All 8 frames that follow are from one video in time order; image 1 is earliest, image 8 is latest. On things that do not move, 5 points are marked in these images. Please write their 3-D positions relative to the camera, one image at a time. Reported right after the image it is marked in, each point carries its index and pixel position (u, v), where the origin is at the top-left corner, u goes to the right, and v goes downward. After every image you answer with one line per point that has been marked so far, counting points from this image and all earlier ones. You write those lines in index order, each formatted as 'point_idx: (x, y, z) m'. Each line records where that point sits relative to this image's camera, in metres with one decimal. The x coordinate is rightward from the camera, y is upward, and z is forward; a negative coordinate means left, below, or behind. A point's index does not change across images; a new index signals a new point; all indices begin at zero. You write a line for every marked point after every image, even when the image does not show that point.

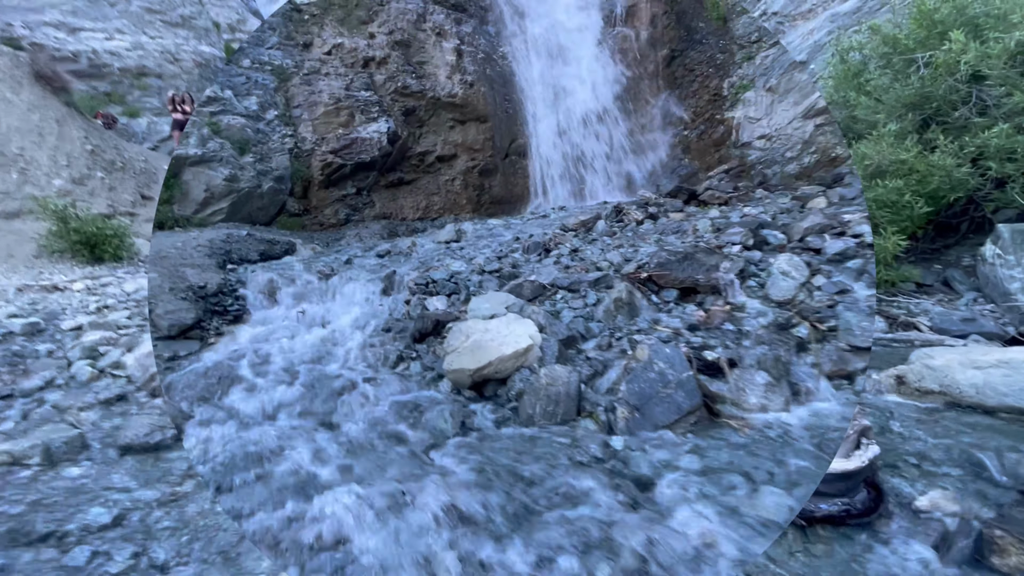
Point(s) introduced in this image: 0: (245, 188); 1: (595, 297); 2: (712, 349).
0: (-3.8, +1.4, +6.8) m
1: (+0.7, -0.1, +3.9) m
2: (+1.2, -0.4, +3.0) m
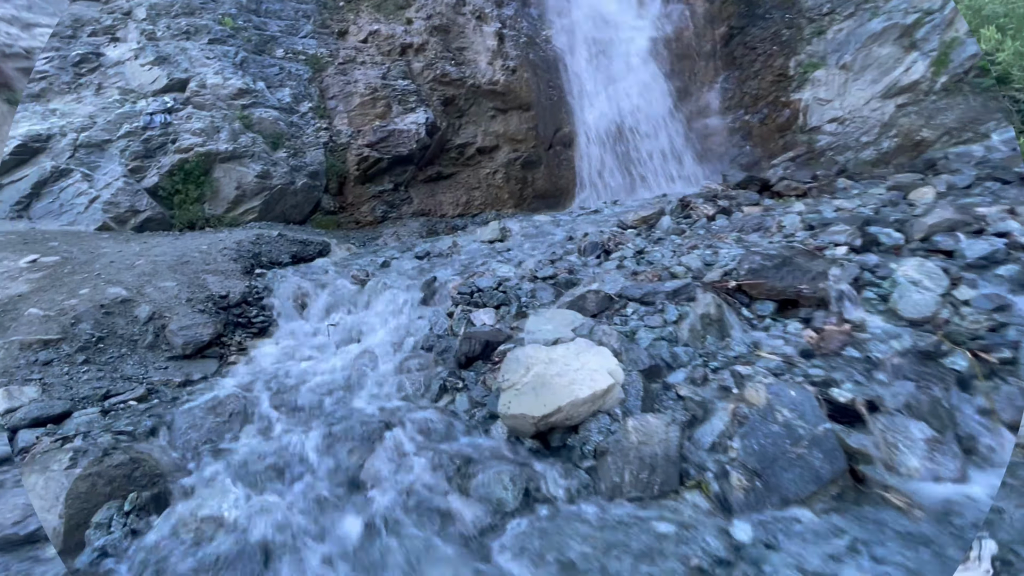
0: (-3.2, +1.4, +6.4) m
1: (+1.1, -0.2, +3.2) m
2: (+1.6, -0.5, +2.3) m
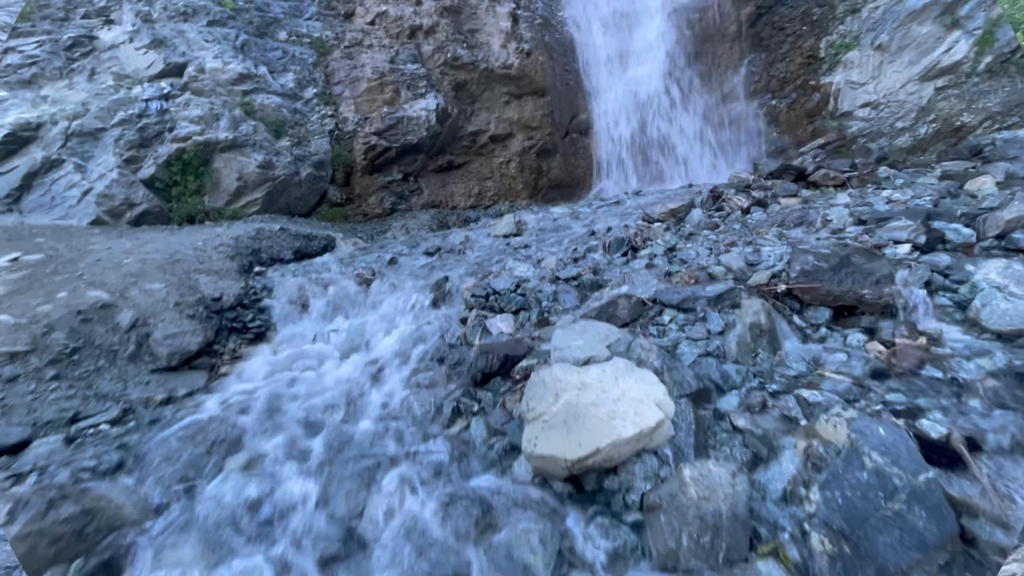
0: (-3.0, +1.4, +6.1) m
1: (+1.2, -0.2, +2.8) m
2: (+1.7, -0.5, +1.9) m
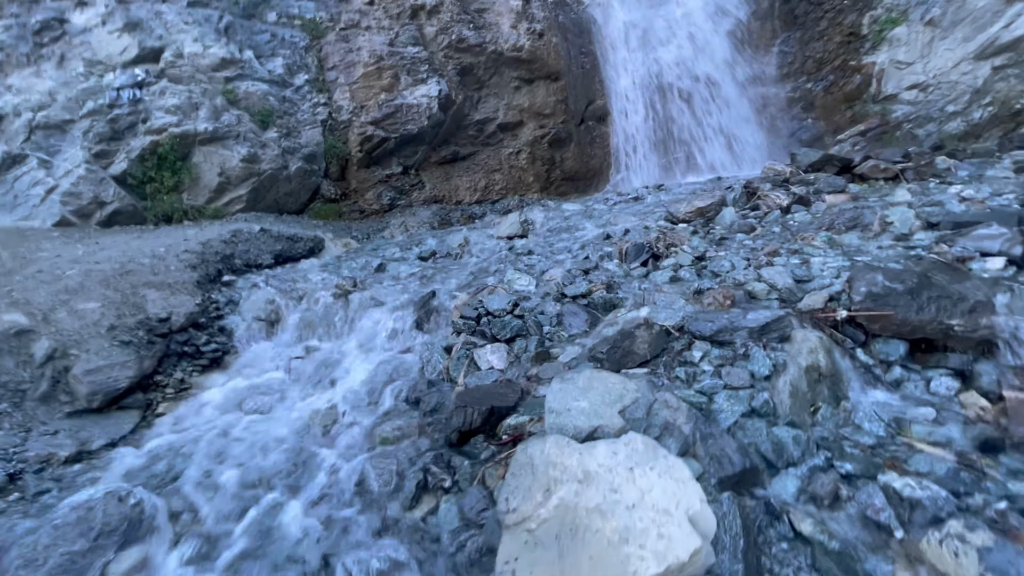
0: (-2.9, +1.4, +5.6) m
1: (+1.2, -0.3, +2.2) m
2: (+1.6, -0.7, +1.3) m
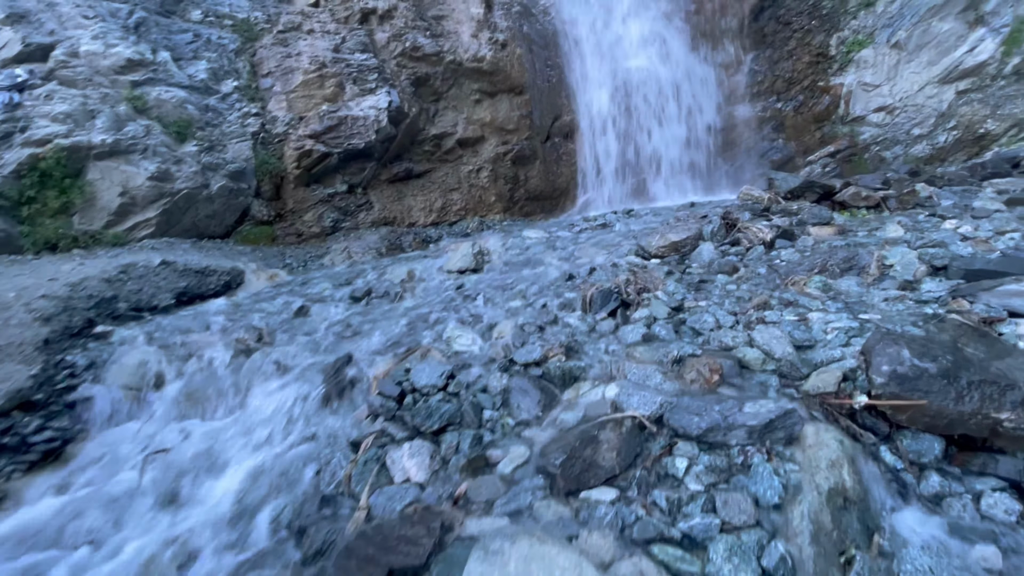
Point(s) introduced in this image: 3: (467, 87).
0: (-3.4, +1.0, +4.8) m
1: (+0.9, -0.7, +1.6) m
2: (+1.4, -1.0, +0.7) m
3: (-0.7, +3.0, +7.2) m
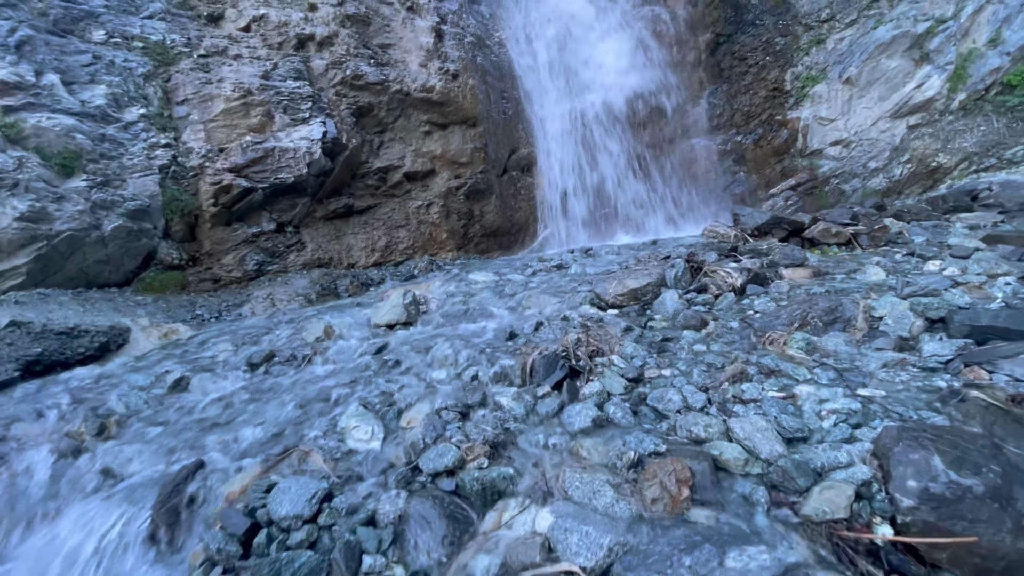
0: (-3.9, +0.5, +4.1) m
1: (+0.6, -0.9, +1.0) m
2: (+1.1, -1.2, +0.2) m
3: (-1.4, +2.4, +6.8) m
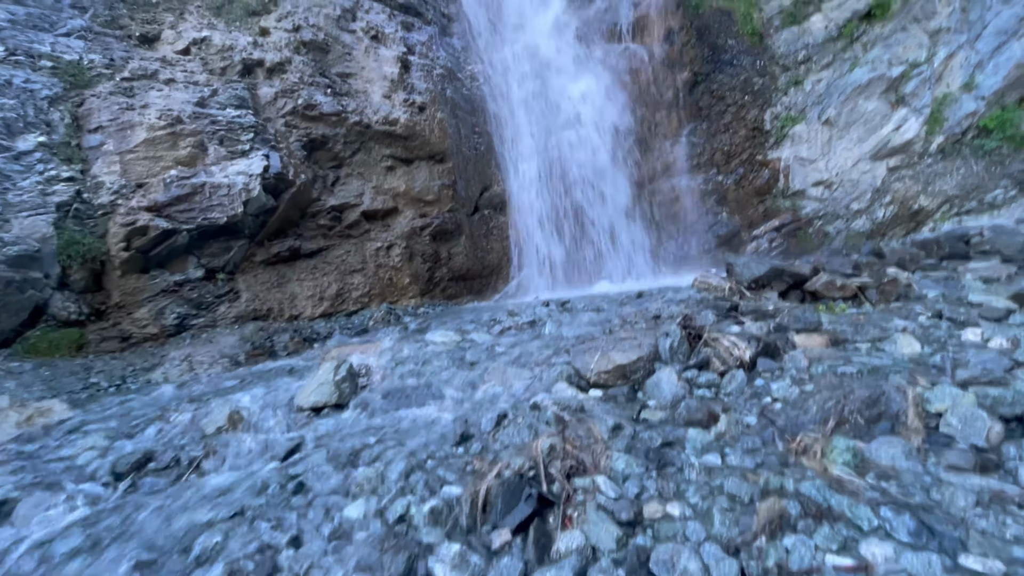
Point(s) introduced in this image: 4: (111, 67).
0: (-4.1, 0.0, +3.2) m
1: (+0.4, -1.2, +0.3) m
2: (+1.0, -1.4, -0.5) m
3: (-1.8, +1.8, +6.2) m
4: (-4.1, +2.3, +4.9) m
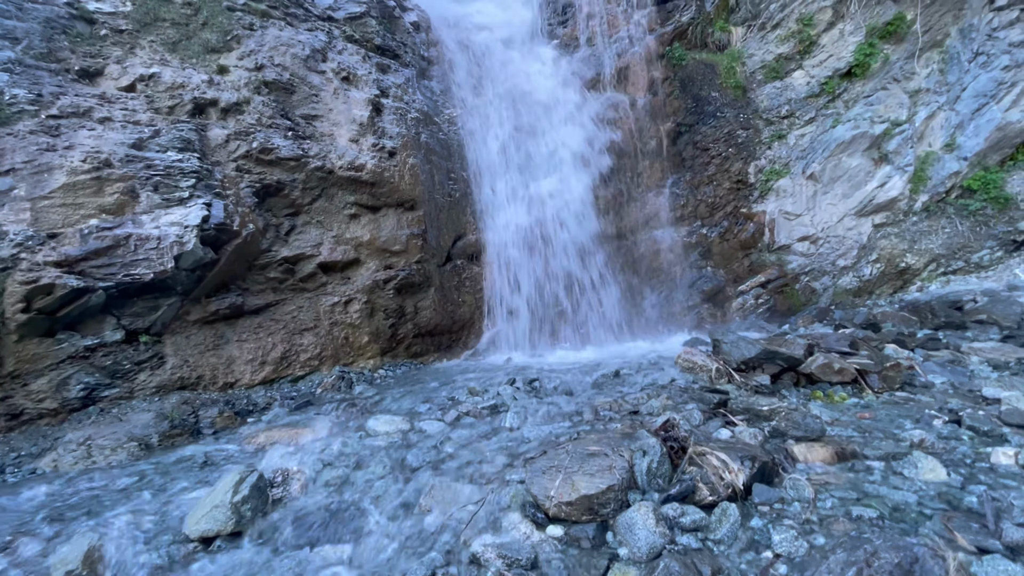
0: (-4.4, -0.4, +2.6) m
1: (+0.2, -1.5, -0.3) m
2: (+0.8, -1.7, -1.1) m
3: (-2.1, +1.1, +5.7) m
4: (-4.4, +1.7, +4.4) m
